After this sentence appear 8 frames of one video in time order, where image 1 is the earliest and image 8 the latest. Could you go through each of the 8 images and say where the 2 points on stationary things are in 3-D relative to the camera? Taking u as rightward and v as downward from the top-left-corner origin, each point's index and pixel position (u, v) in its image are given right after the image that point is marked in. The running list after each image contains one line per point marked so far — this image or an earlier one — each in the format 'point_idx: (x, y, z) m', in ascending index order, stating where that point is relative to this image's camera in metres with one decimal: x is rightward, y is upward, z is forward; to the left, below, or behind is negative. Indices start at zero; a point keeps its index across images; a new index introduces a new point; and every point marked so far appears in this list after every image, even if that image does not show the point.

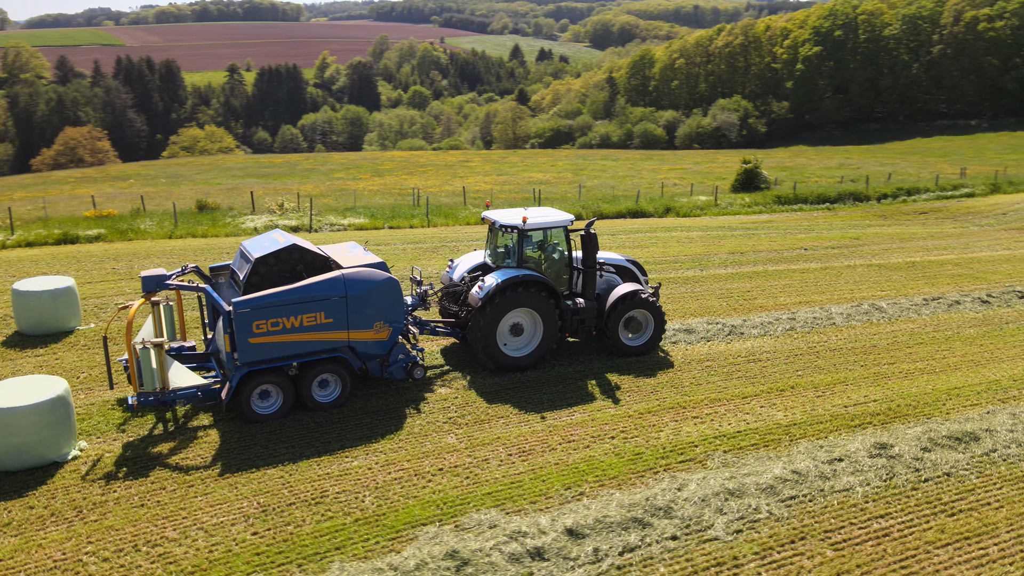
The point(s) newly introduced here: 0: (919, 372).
0: (+5.6, -1.1, +10.0) m
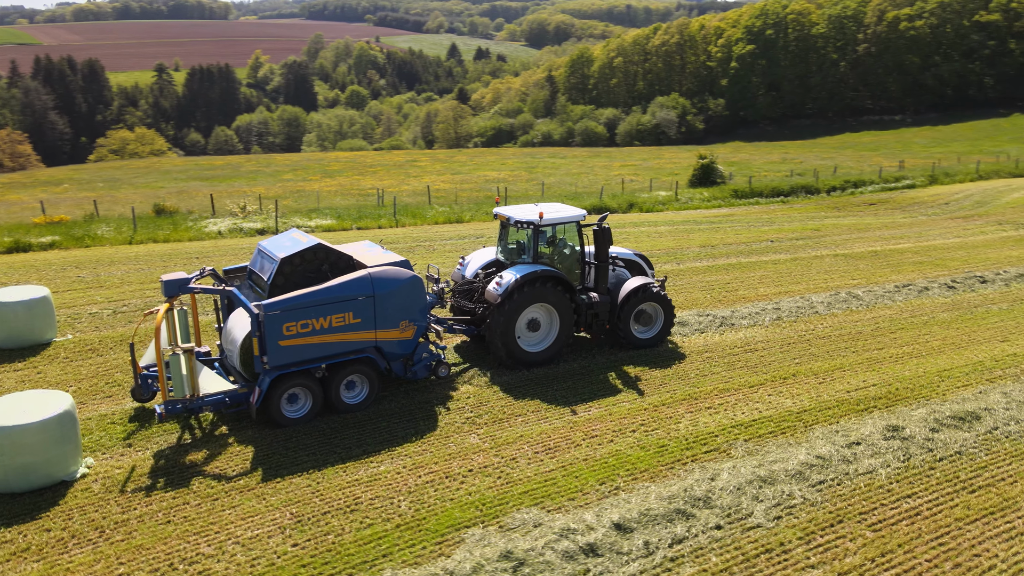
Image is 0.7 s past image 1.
0: (+5.7, -1.0, +10.3) m
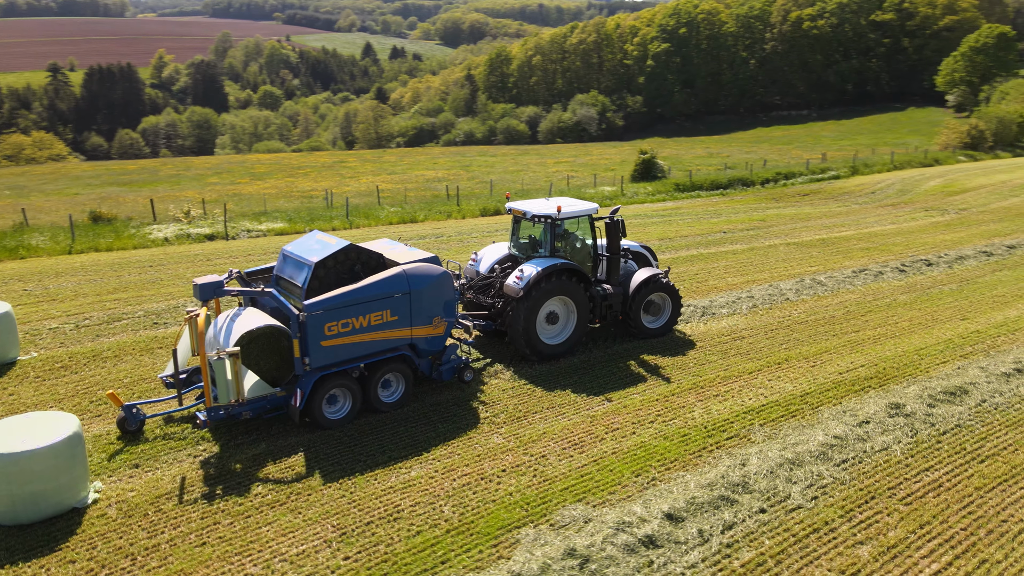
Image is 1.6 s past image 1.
0: (+5.6, -0.7, +10.8) m
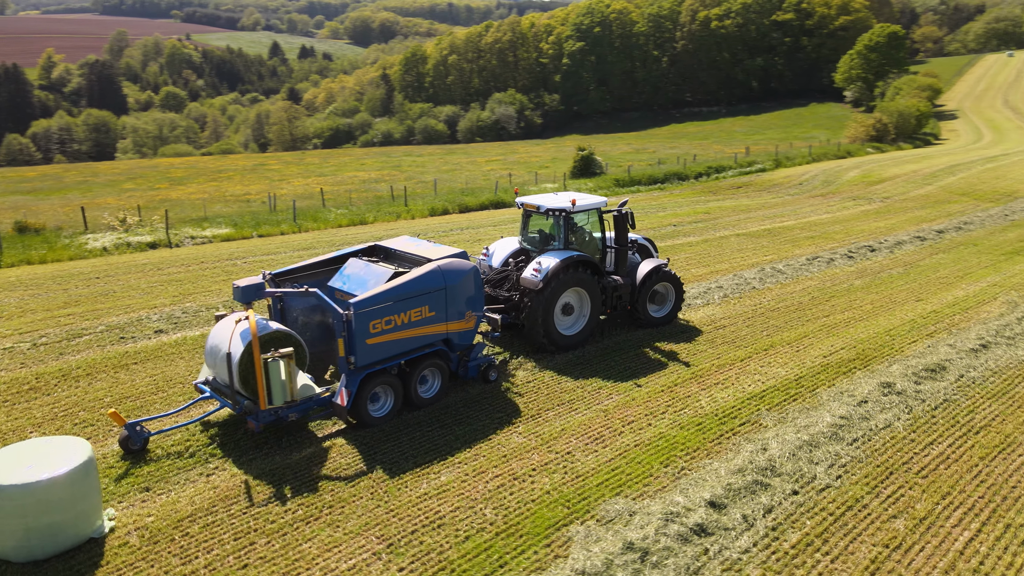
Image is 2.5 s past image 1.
0: (+5.3, -0.5, +11.3) m
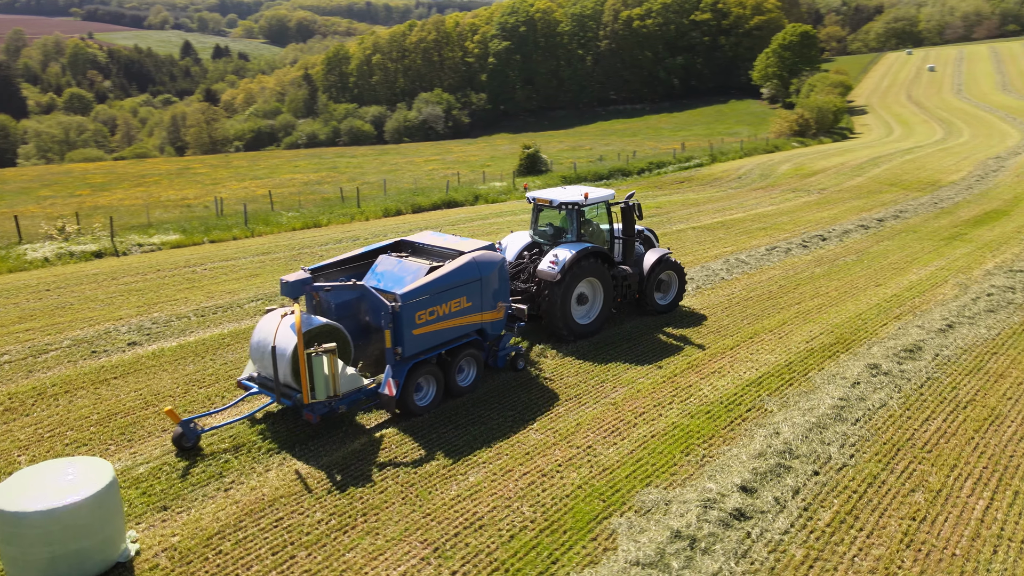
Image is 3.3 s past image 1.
0: (+5.1, -0.3, +11.8) m
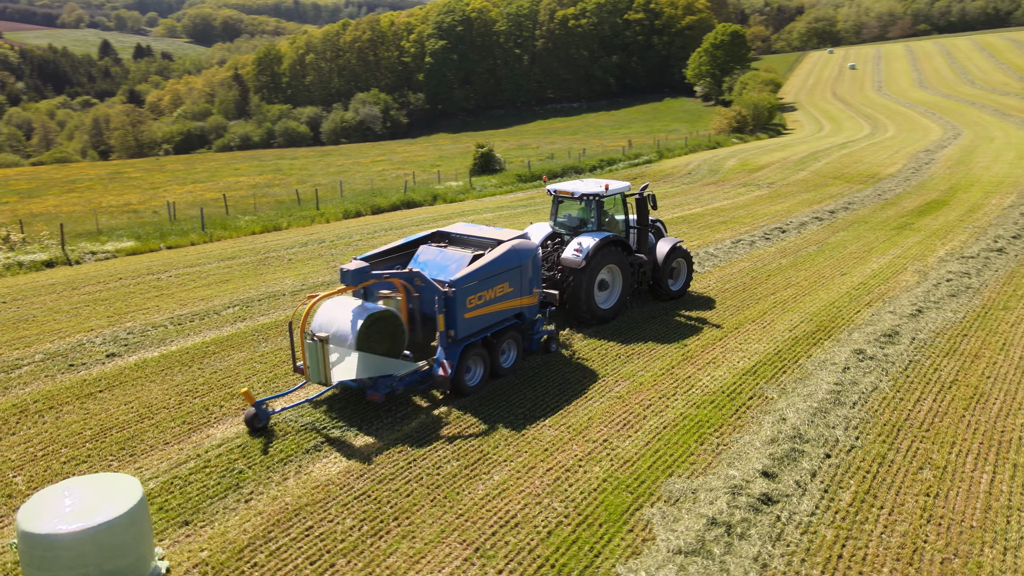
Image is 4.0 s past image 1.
0: (+4.8, -0.1, +12.2) m
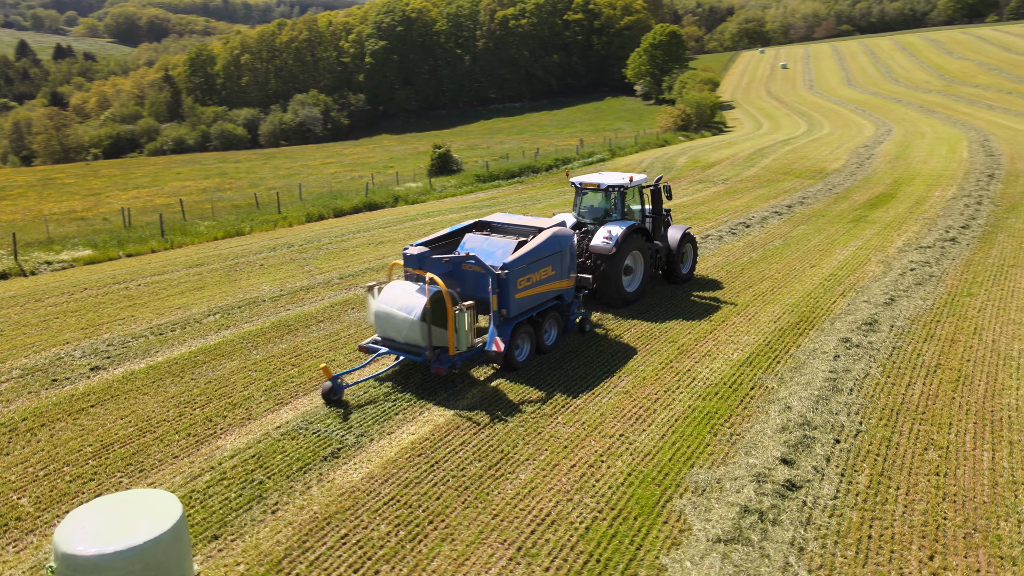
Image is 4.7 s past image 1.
0: (+4.5, 0.0, +12.6) m
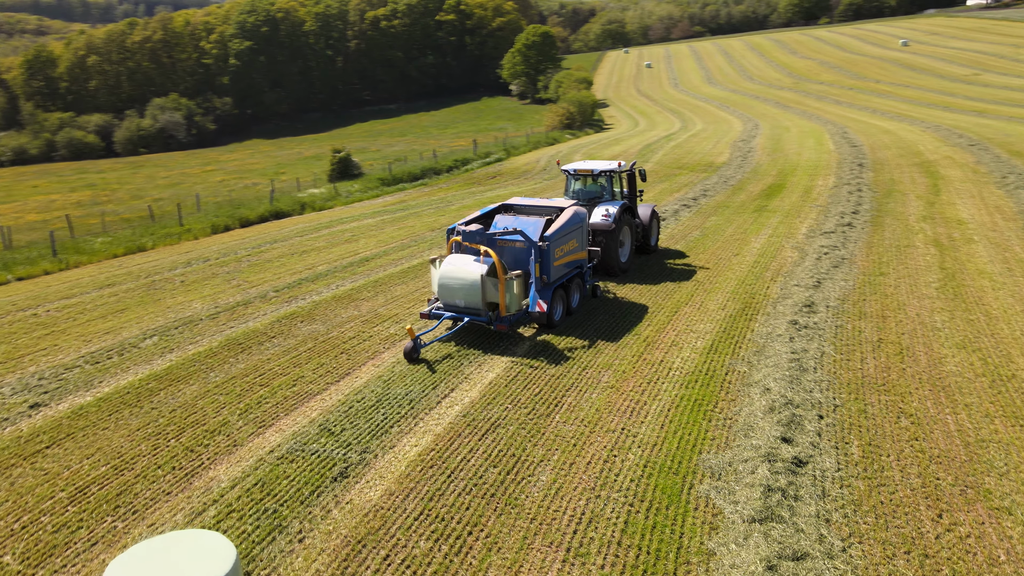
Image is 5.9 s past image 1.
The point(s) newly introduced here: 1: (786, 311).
0: (+3.6, +0.2, +13.2) m
1: (+4.1, -0.3, +10.9) m
